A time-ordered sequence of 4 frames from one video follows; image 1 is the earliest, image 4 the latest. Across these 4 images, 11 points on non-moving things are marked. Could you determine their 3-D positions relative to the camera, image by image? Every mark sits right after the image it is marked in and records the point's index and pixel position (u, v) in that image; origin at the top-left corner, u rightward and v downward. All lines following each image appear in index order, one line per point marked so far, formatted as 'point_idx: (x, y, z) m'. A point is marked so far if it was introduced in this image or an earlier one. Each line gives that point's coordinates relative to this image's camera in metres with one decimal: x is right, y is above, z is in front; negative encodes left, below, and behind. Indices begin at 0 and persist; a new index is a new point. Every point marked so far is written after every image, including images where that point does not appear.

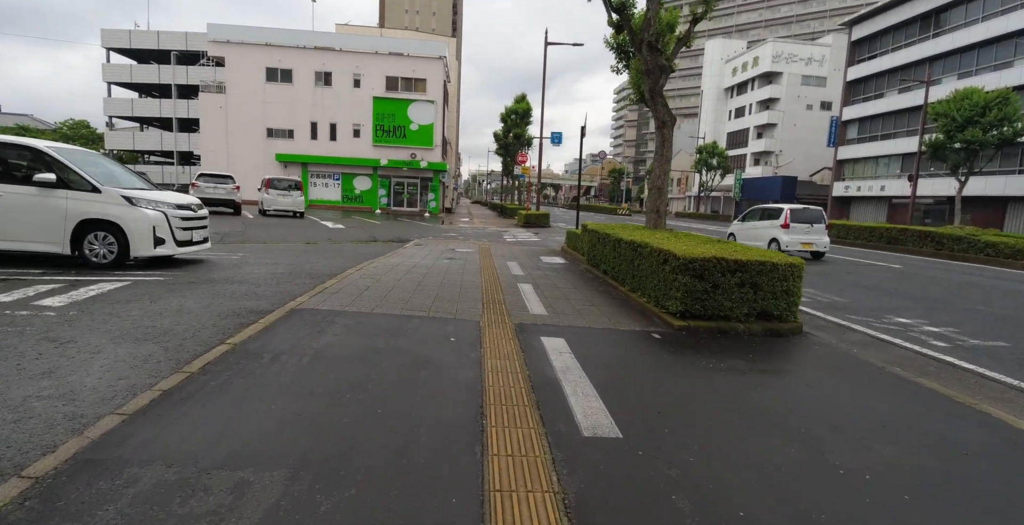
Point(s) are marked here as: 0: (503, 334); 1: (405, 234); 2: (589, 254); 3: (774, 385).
0: (-0.1, -0.7, +5.2) m
1: (-3.8, +1.0, +19.3) m
2: (+1.5, +0.2, +10.7) m
3: (+2.2, -1.0, +4.5) m
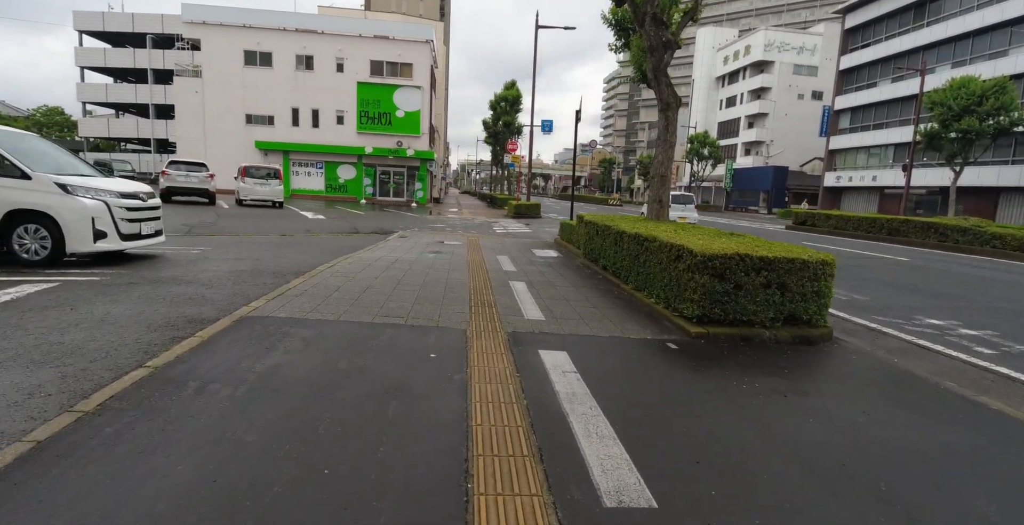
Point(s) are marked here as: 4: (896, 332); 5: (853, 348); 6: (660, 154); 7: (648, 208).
0: (-0.2, -0.7, +4.4) m
1: (-4.2, +1.3, +18.3) m
2: (+1.3, +0.3, +9.8) m
3: (+2.1, -1.0, +3.8) m
4: (+4.4, -0.8, +6.3) m
5: (+3.4, -0.9, +5.4) m
6: (+2.6, +1.9, +9.3) m
7: (+2.5, +1.0, +9.6) m
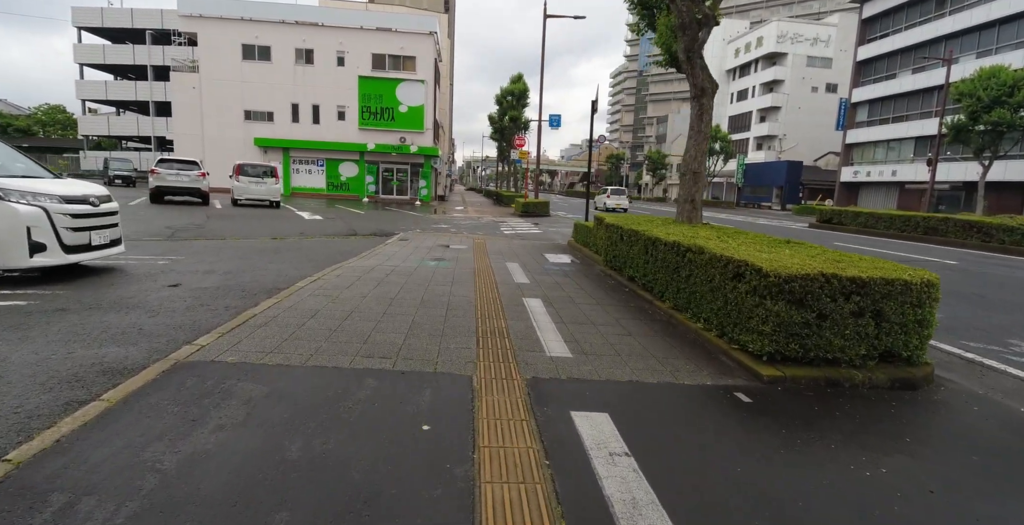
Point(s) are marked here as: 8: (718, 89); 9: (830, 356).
0: (0.0, -0.9, +3.3) m
1: (-3.9, +1.2, +17.2) m
2: (+1.5, +0.1, +8.7) m
3: (+2.3, -1.2, +2.6) m
4: (+4.6, -0.9, +5.1) m
5: (+3.6, -1.0, +4.2) m
6: (+2.7, +1.7, +8.2) m
7: (+2.6, +0.8, +8.4) m
8: (+3.1, +2.6, +8.2) m
9: (+2.4, -0.7, +4.2) m
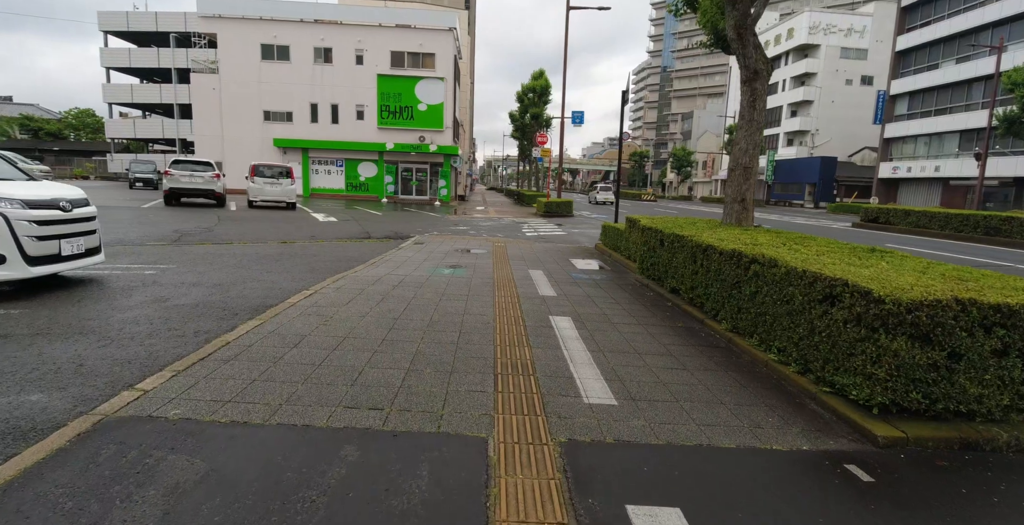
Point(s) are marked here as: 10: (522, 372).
0: (+0.1, -1.0, +2.3) m
1: (-3.2, +1.1, +16.5) m
2: (+1.9, 0.0, +7.7) m
3: (+2.4, -1.3, +1.6) m
4: (+4.8, -1.1, +4.0) m
5: (+3.7, -1.1, +3.2) m
6: (+3.1, +1.6, +7.1) m
7: (+3.0, +0.7, +7.4) m
8: (+3.4, +2.5, +7.1) m
9: (+2.6, -0.8, +3.2) m
10: (+0.1, -0.8, +3.8) m
